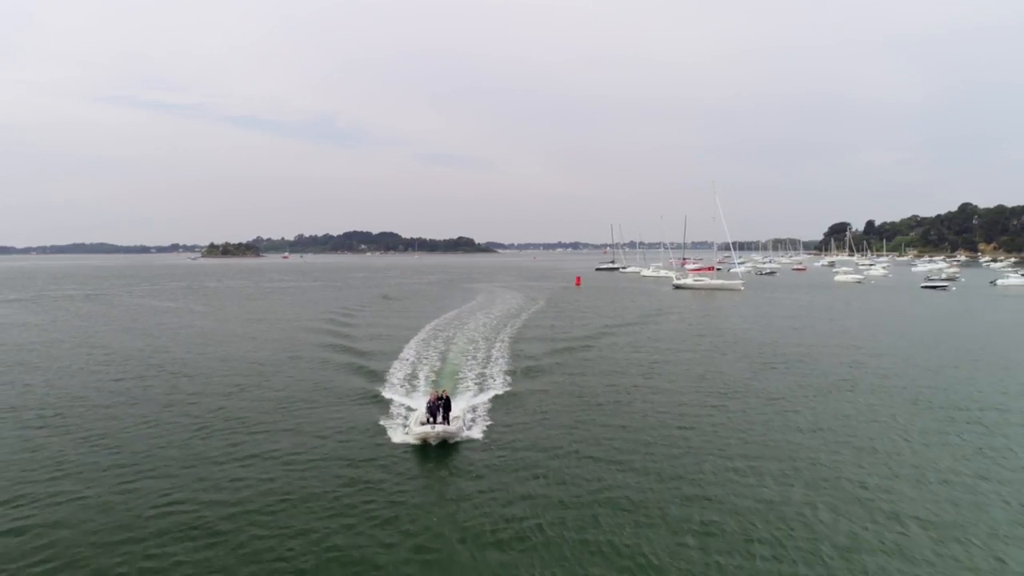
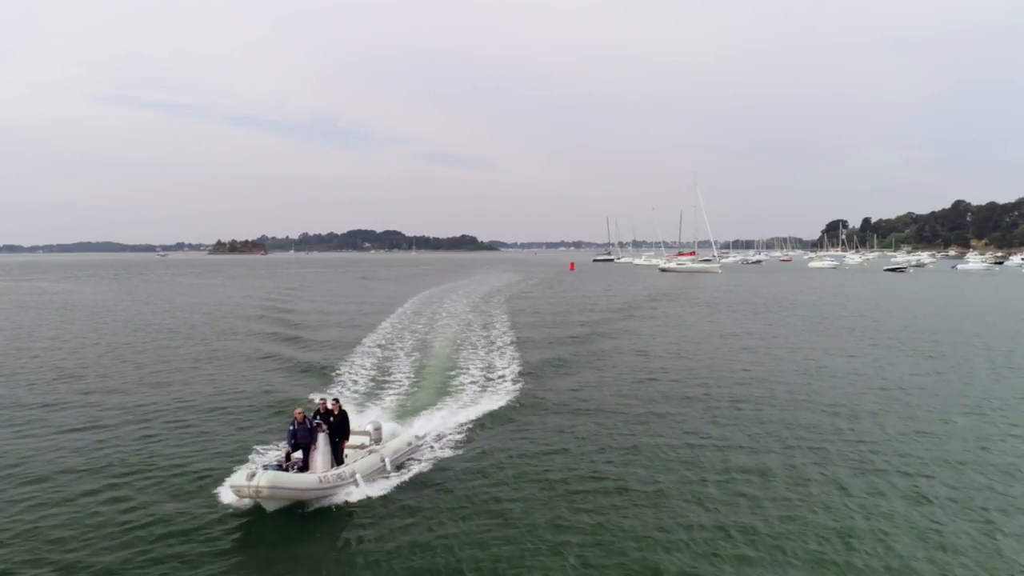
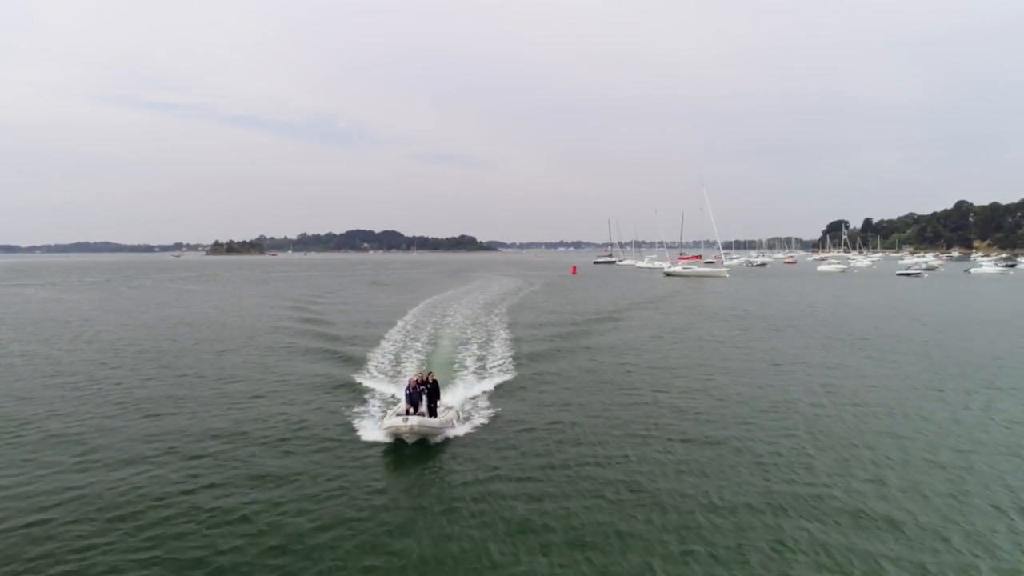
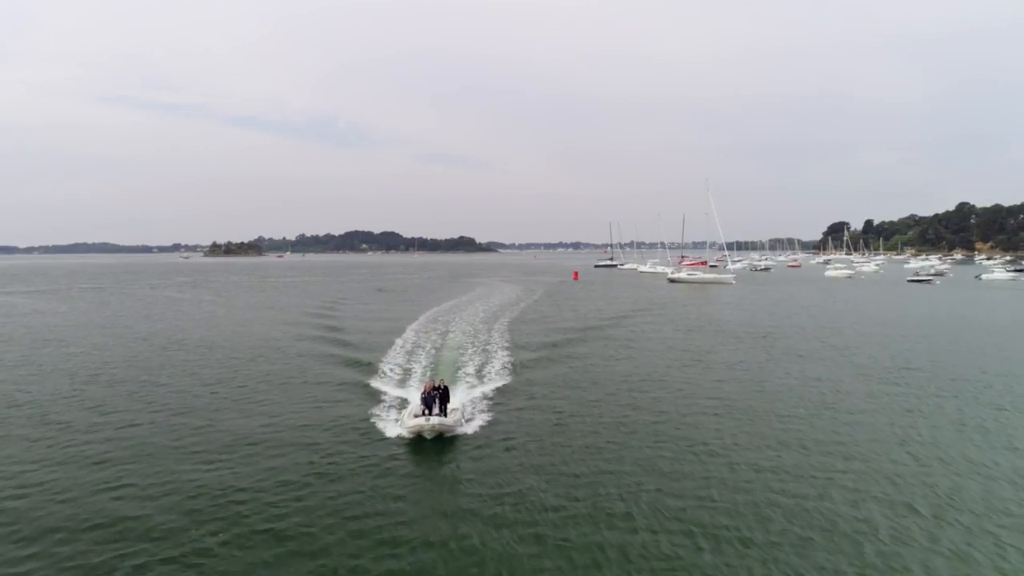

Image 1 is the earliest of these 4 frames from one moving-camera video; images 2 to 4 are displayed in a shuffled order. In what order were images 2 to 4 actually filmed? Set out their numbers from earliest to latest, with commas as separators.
4, 3, 2
